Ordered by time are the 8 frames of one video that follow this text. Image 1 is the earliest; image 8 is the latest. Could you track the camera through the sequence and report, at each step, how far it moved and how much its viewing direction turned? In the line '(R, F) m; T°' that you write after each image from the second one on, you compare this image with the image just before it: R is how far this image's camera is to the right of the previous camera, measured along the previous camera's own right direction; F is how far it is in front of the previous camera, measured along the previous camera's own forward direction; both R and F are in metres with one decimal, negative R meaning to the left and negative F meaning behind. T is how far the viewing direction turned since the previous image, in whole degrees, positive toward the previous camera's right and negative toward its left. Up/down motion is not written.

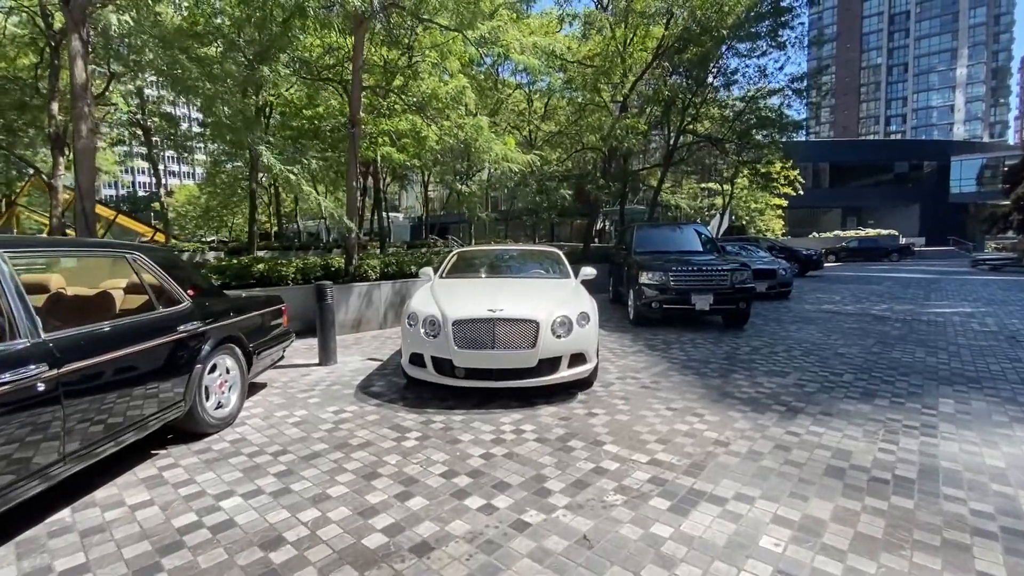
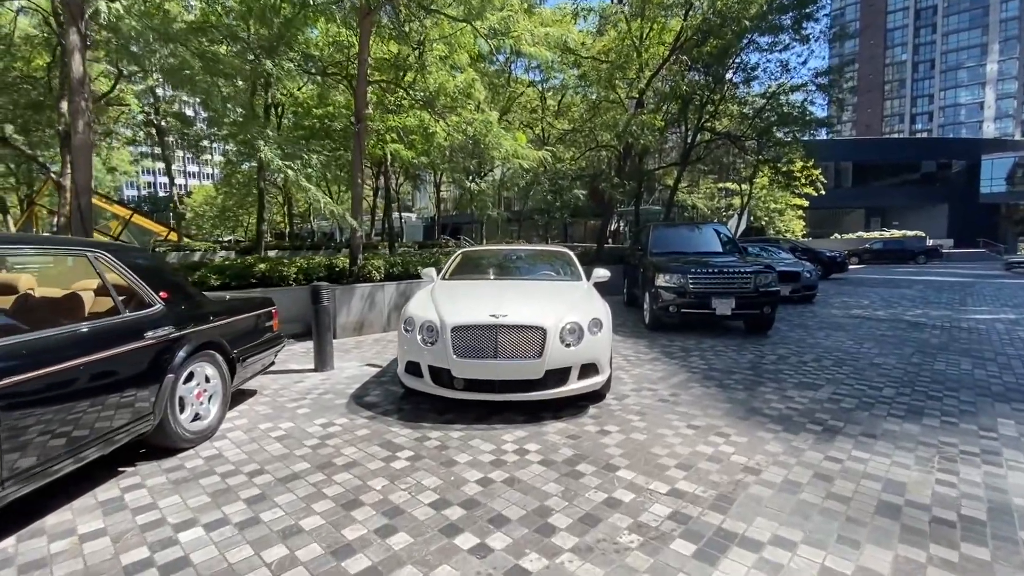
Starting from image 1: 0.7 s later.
(+0.1, +0.4) m; -2°
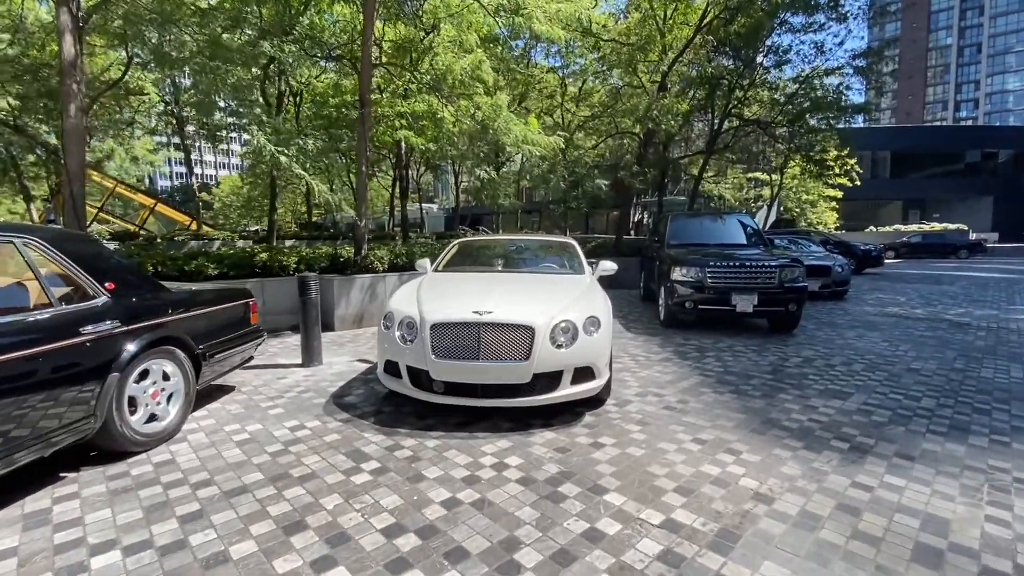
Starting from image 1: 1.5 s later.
(+0.3, +0.5) m; -3°
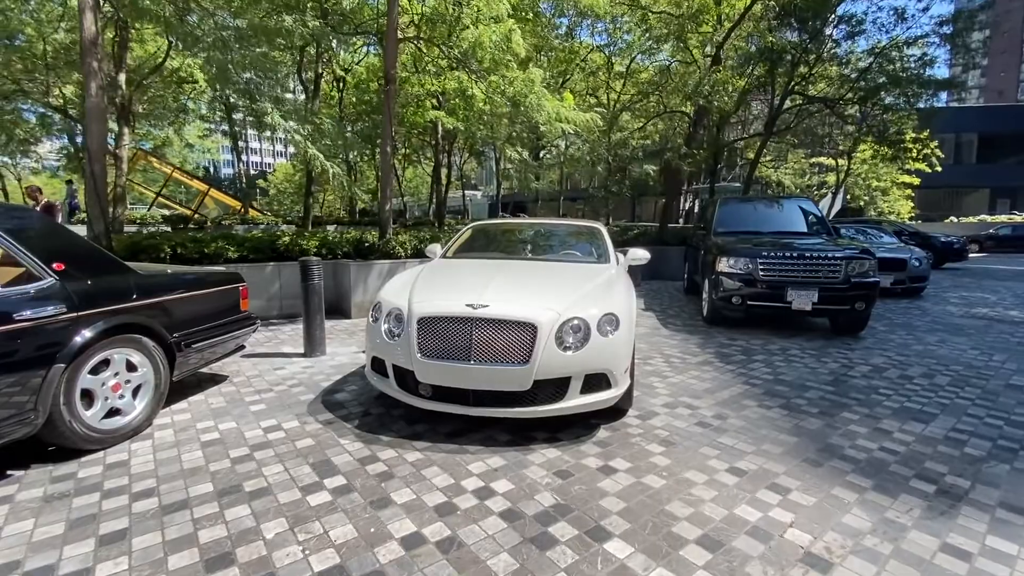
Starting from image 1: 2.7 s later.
(+0.3, +0.6) m; -5°
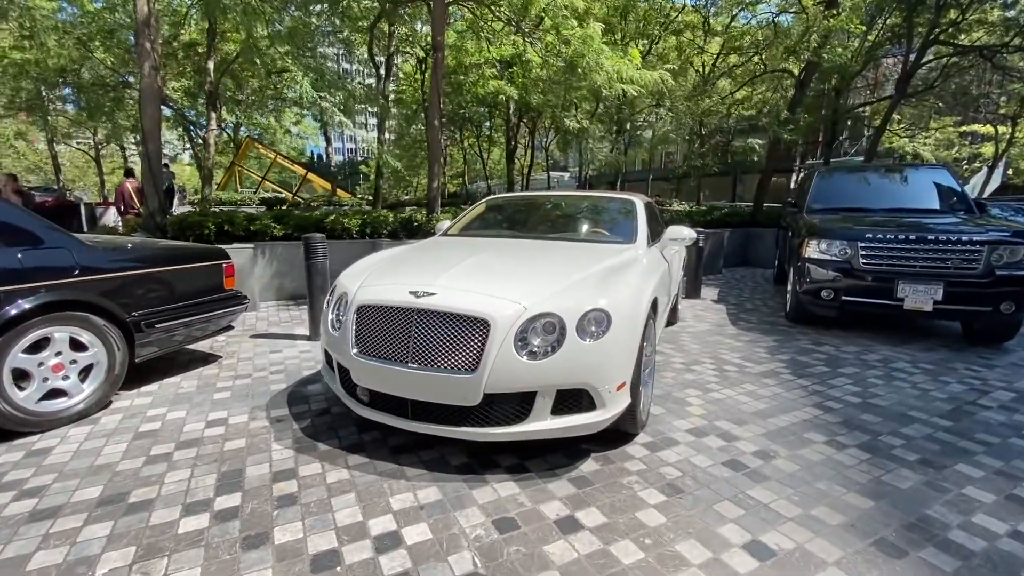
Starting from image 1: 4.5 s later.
(+0.7, +0.9) m; -11°
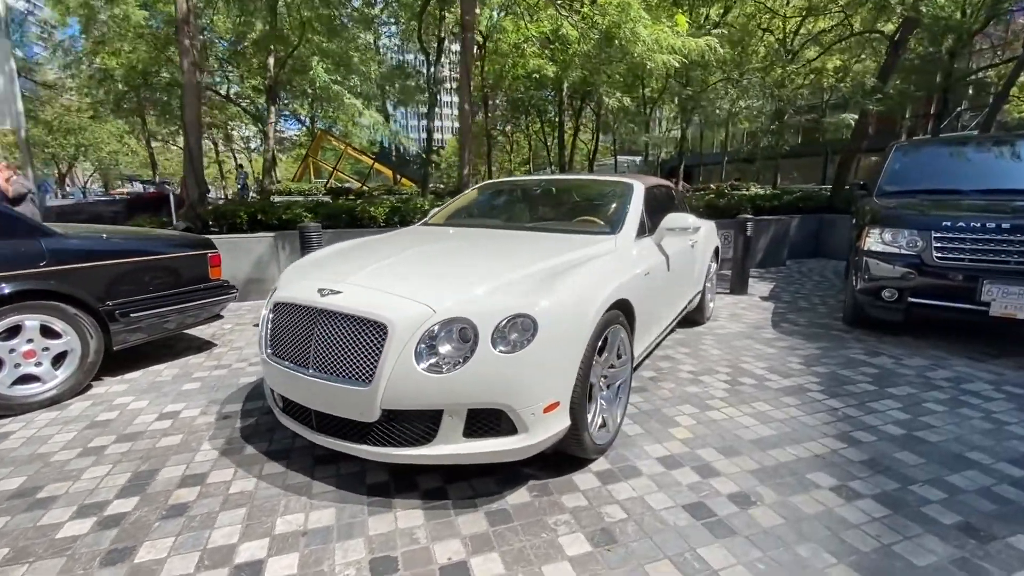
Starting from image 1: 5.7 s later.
(+0.8, +0.5) m; -9°
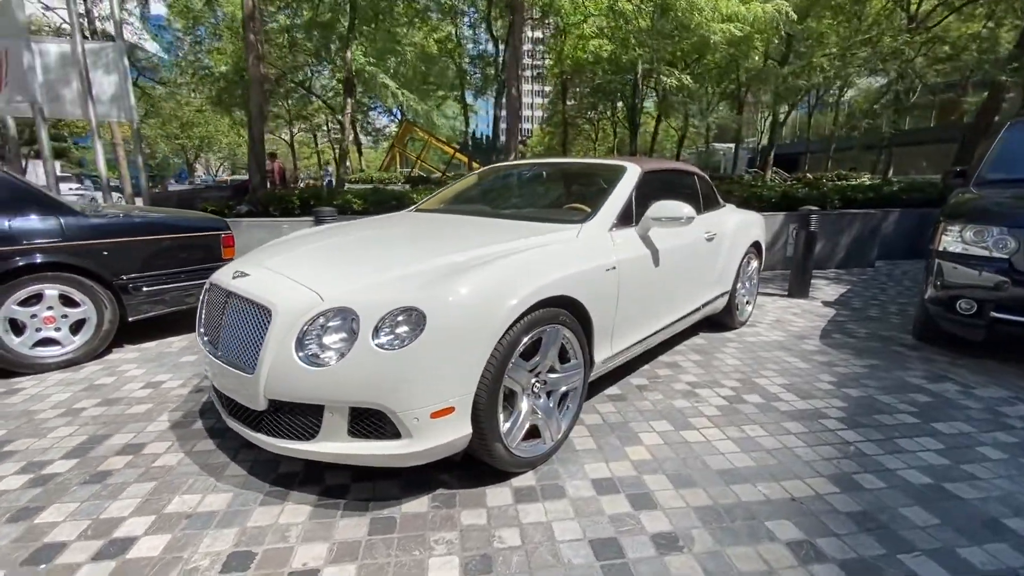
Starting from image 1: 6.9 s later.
(+0.8, +0.3) m; -10°
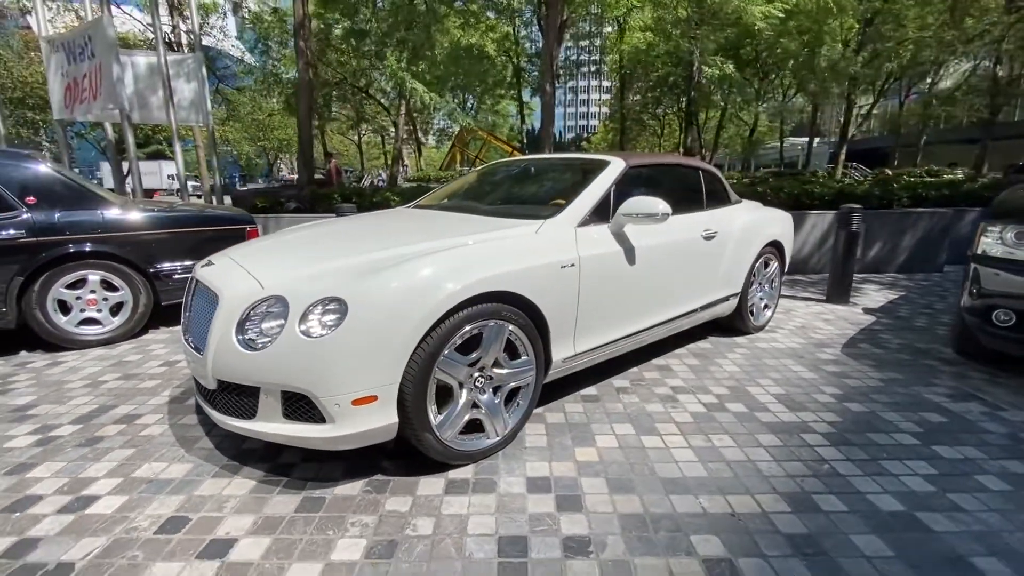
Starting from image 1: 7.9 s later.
(+0.6, 0.0) m; -8°
